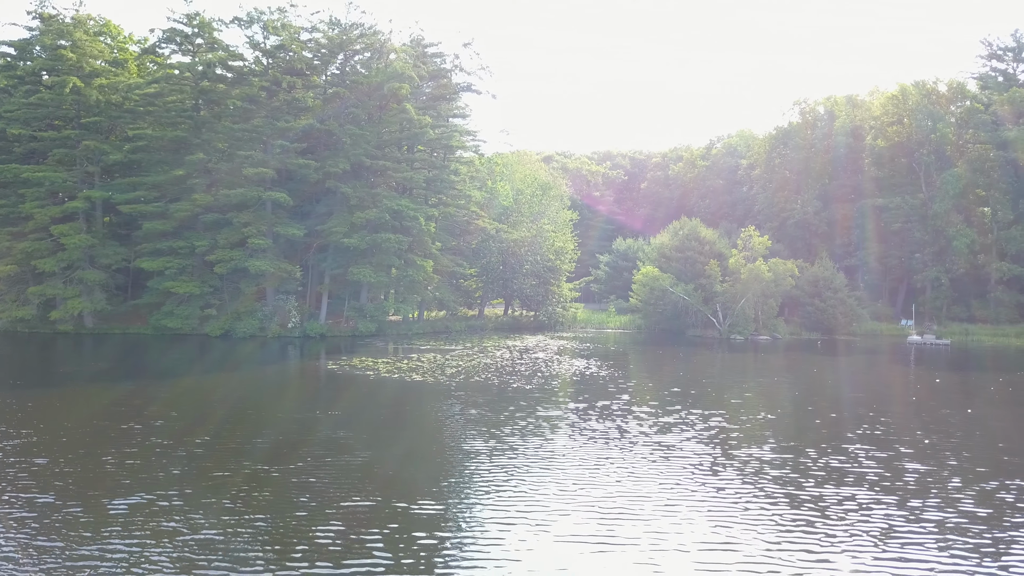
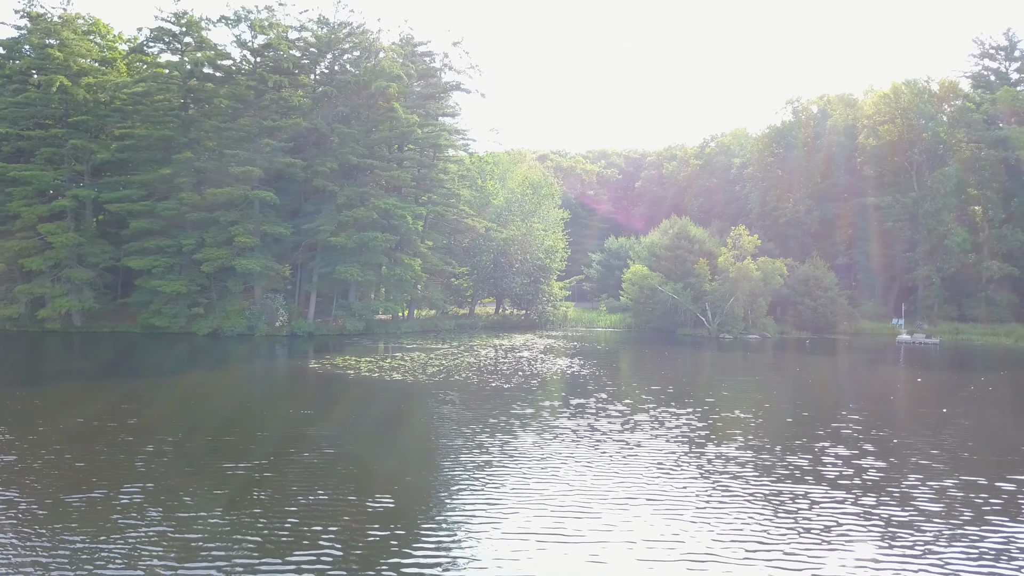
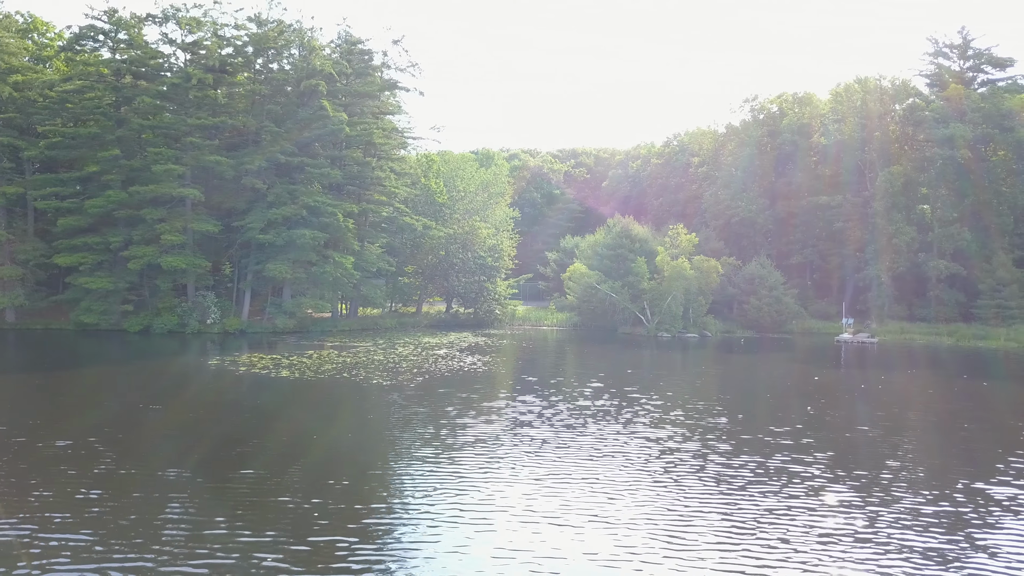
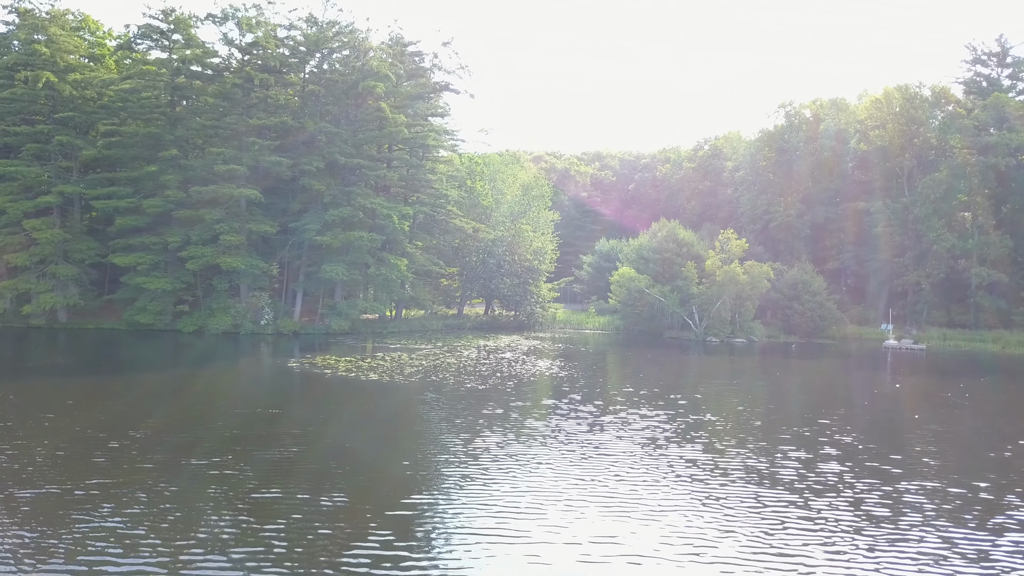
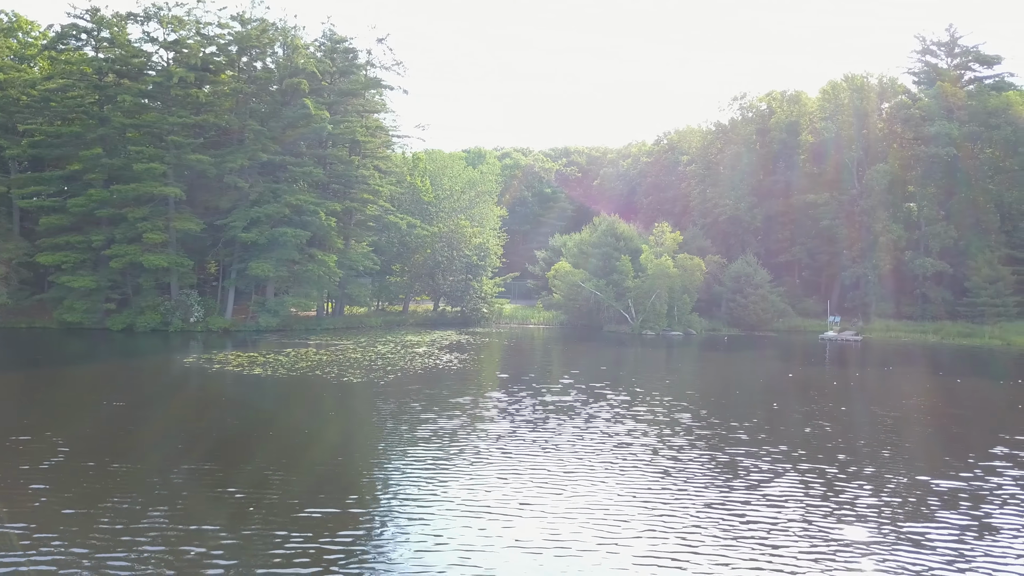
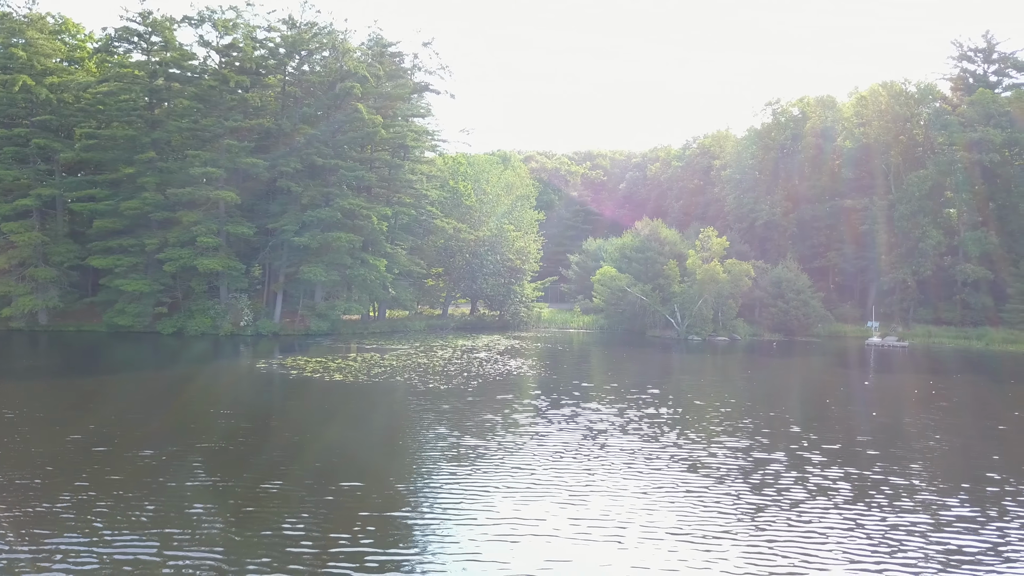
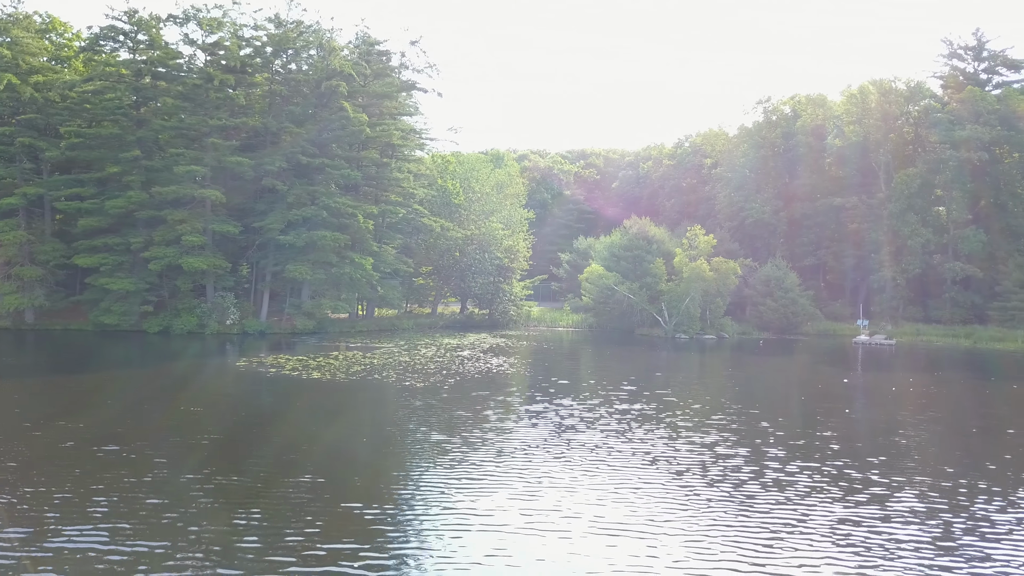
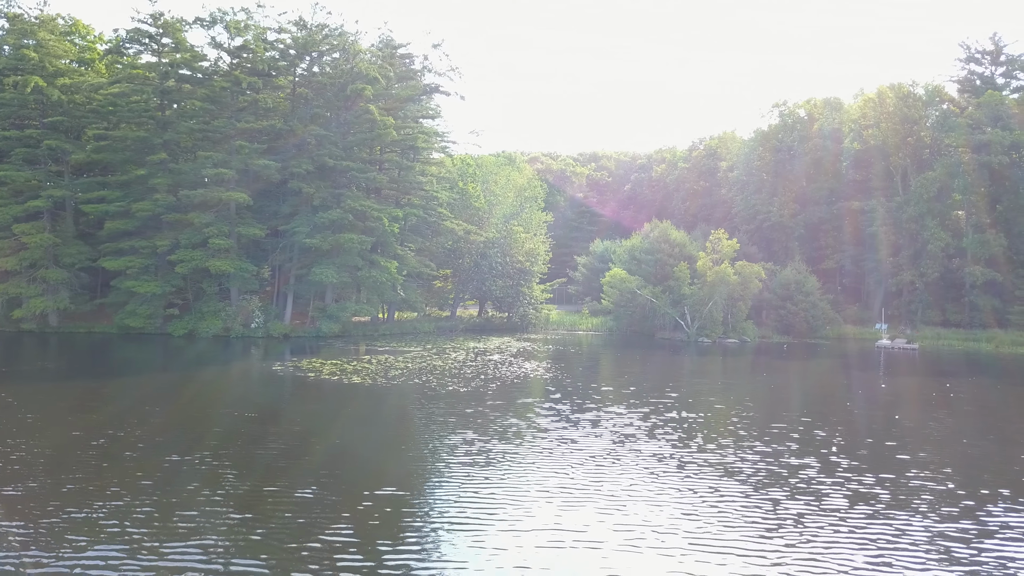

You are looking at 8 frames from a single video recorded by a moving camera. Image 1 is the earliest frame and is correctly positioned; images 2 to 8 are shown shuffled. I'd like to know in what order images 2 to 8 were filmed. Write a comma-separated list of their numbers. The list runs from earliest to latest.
2, 4, 8, 6, 7, 3, 5
